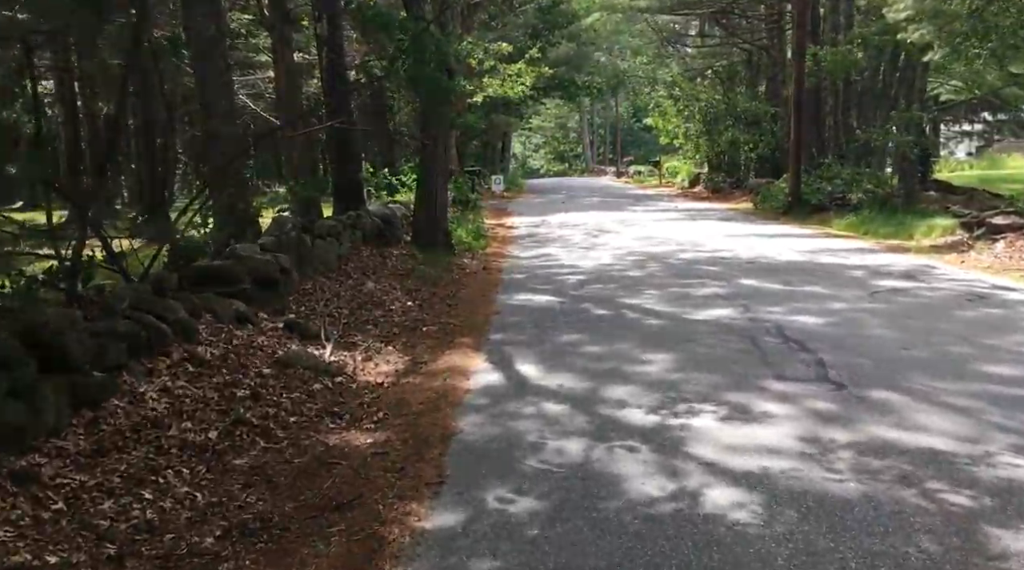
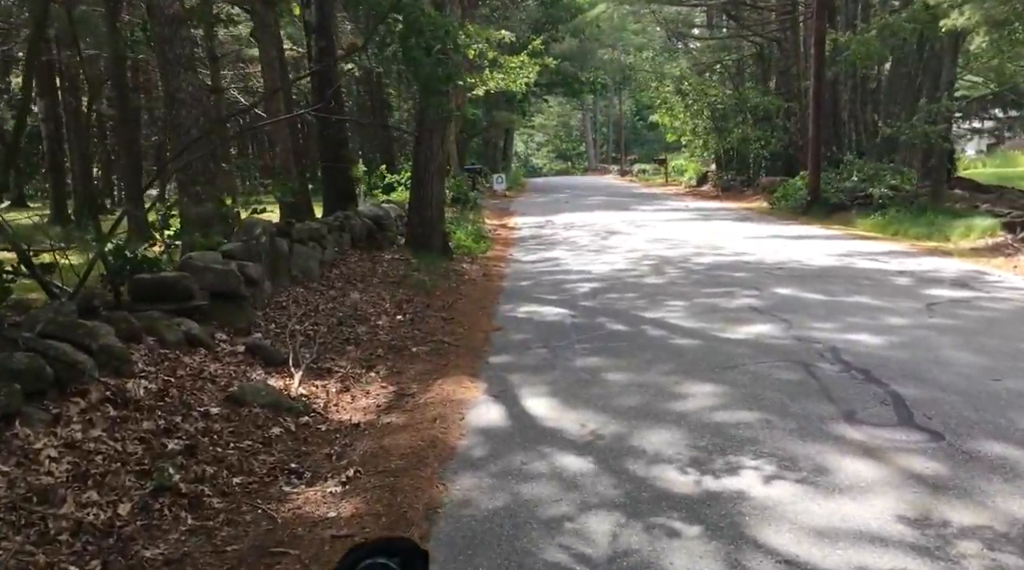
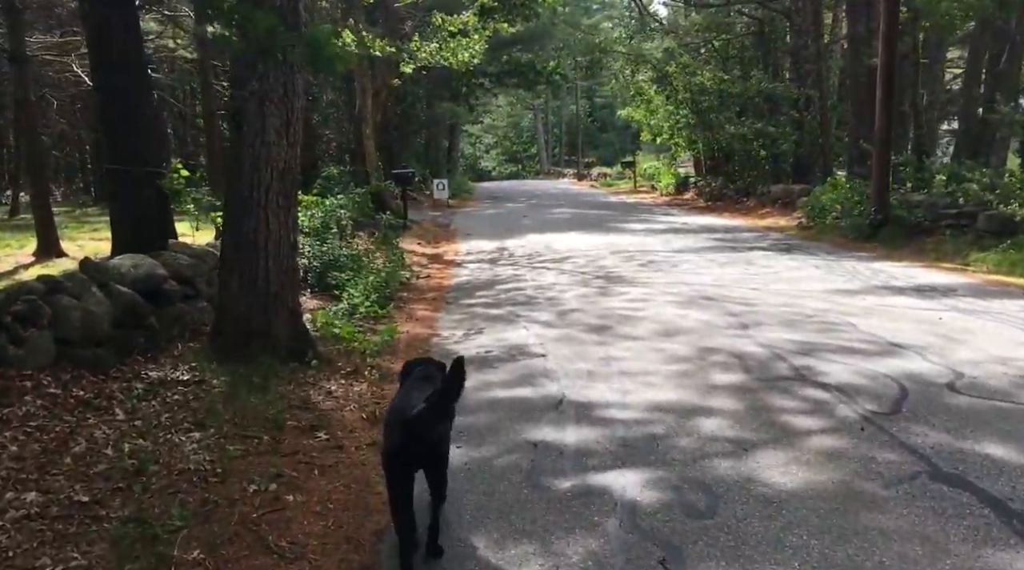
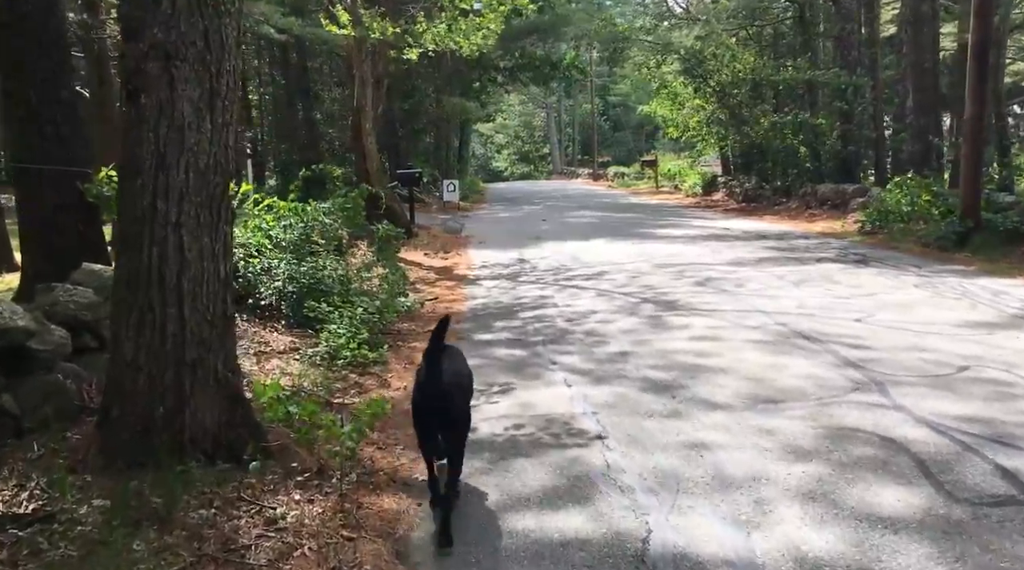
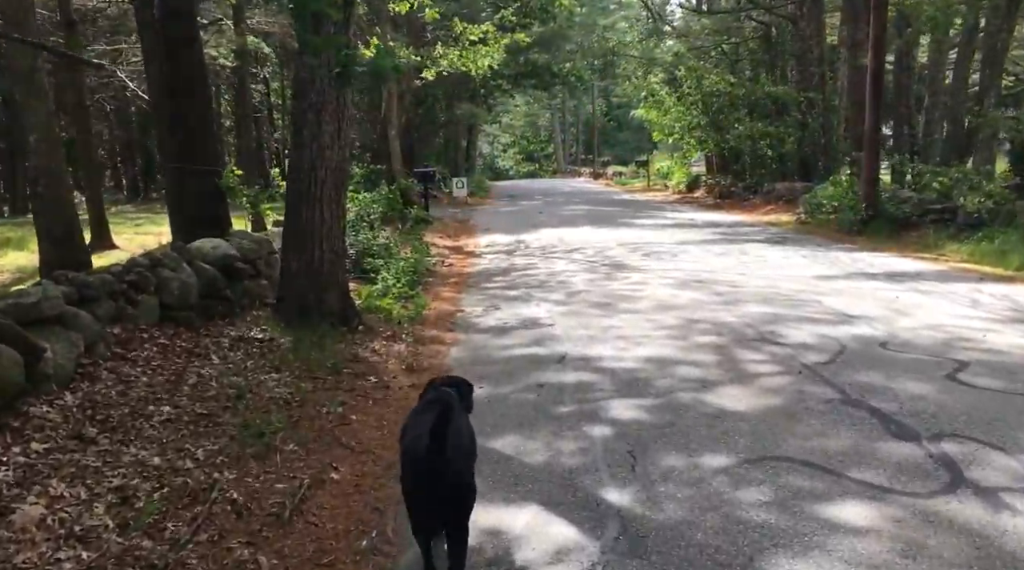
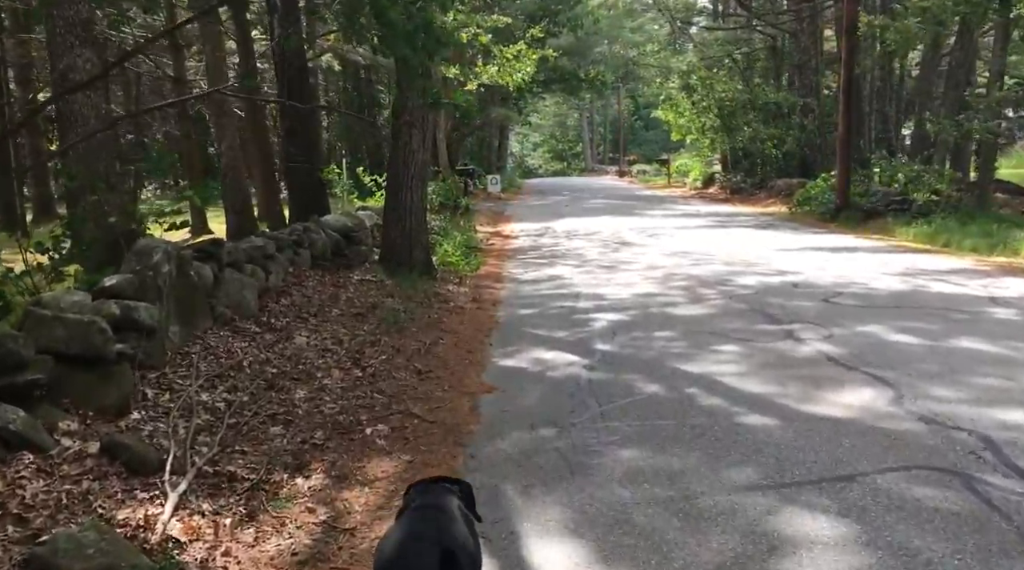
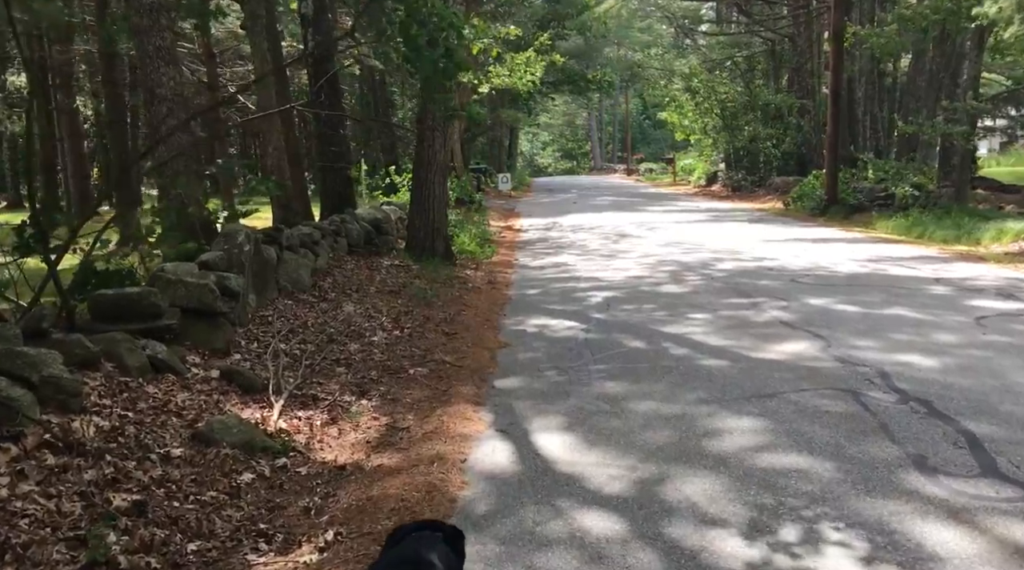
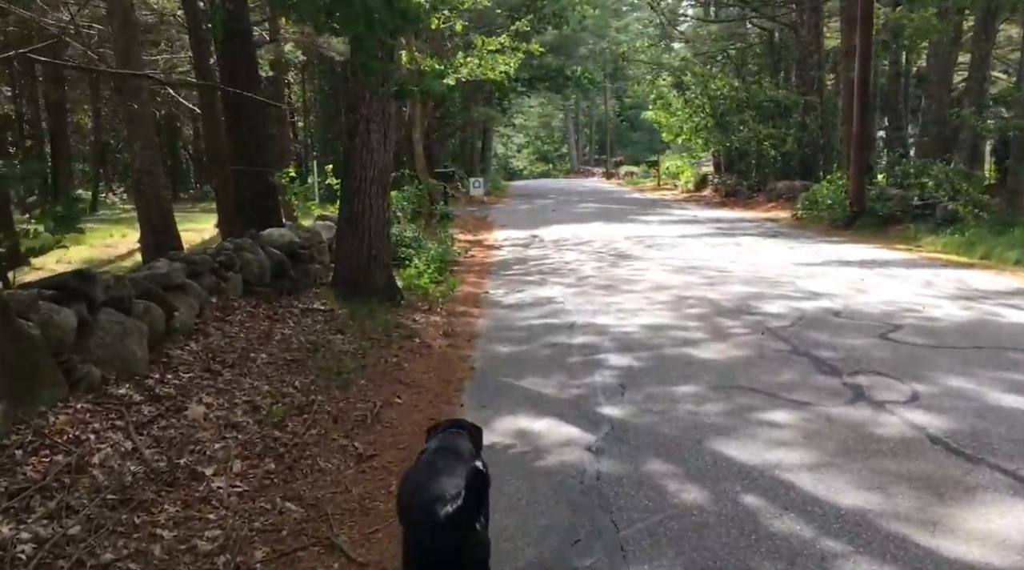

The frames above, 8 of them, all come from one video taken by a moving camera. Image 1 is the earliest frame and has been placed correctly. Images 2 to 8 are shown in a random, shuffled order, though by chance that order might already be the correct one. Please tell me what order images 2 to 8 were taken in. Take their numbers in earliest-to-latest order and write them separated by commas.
2, 7, 6, 8, 5, 3, 4
